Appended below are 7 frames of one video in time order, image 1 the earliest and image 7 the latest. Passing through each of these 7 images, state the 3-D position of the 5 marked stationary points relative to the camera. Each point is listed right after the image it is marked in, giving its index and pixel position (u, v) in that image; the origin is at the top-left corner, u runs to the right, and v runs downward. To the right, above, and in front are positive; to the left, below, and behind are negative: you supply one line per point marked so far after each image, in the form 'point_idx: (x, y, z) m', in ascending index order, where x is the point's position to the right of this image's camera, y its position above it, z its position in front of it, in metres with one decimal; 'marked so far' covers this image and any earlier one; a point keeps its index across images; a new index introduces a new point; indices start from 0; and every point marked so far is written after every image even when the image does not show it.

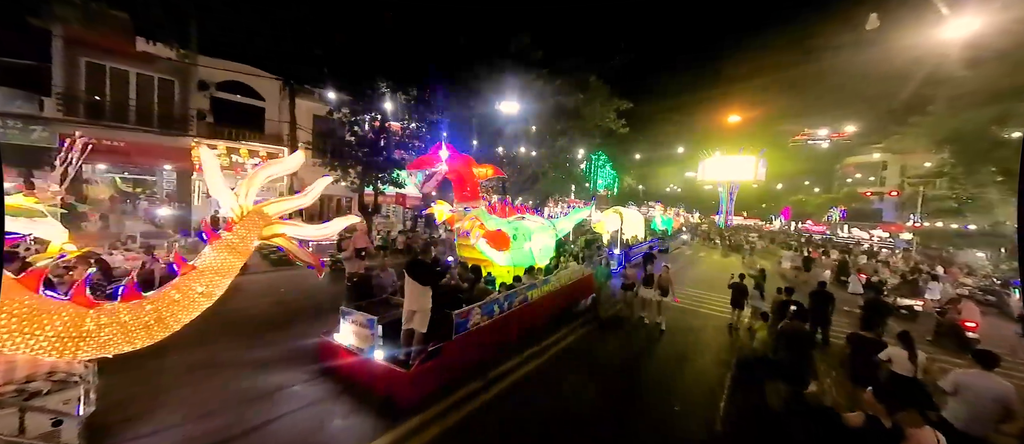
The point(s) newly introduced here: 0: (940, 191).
0: (+15.5, +1.1, +13.3) m
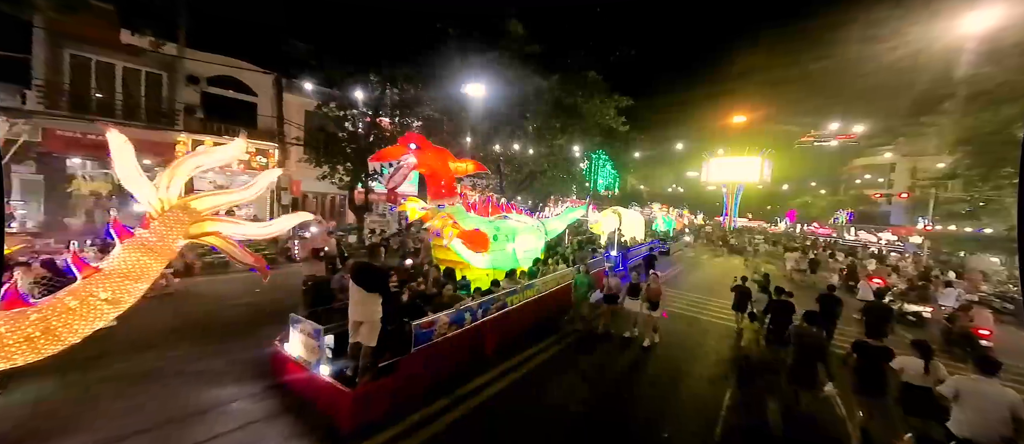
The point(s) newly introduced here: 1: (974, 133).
0: (+15.4, +1.0, +12.7) m
1: (+13.0, +2.5, +10.2) m
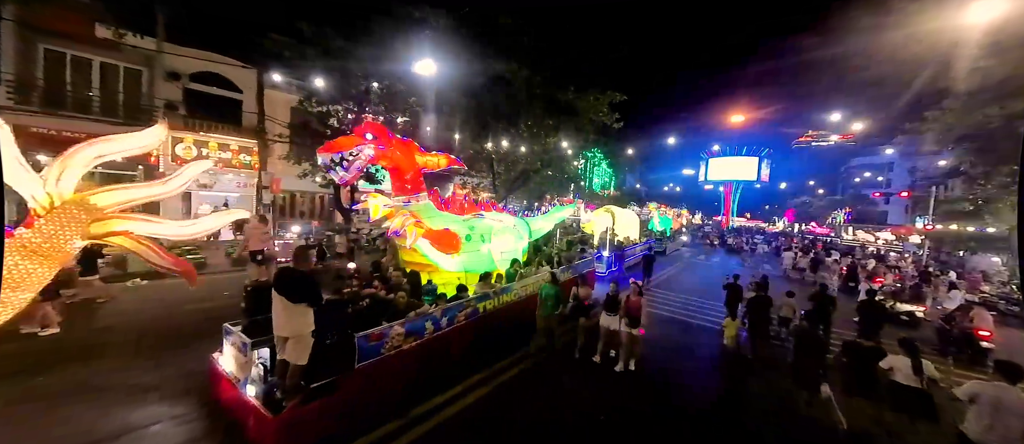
0: (+15.0, +1.0, +12.3) m
1: (+12.7, +2.5, +9.8) m
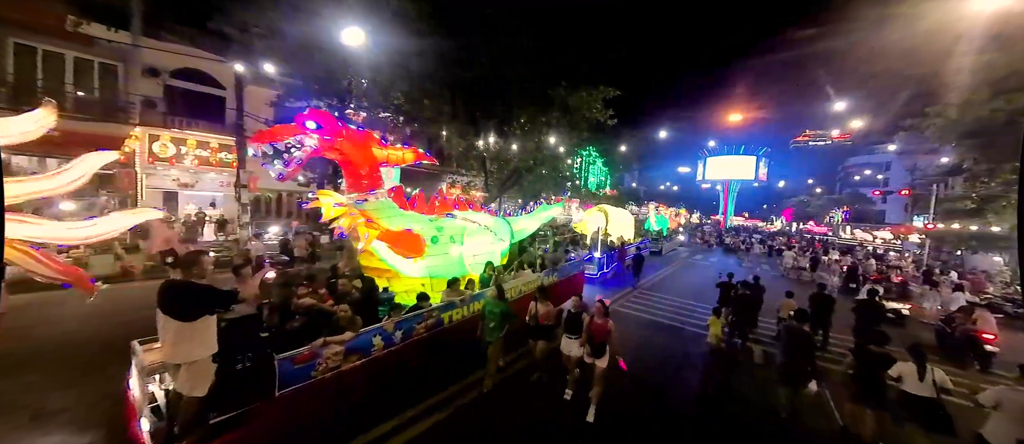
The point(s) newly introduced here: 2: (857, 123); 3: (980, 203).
0: (+14.7, +1.1, +12.0) m
1: (+12.3, +2.6, +9.4) m
2: (+15.0, +4.3, +15.7) m
3: (+13.7, +0.6, +10.6) m
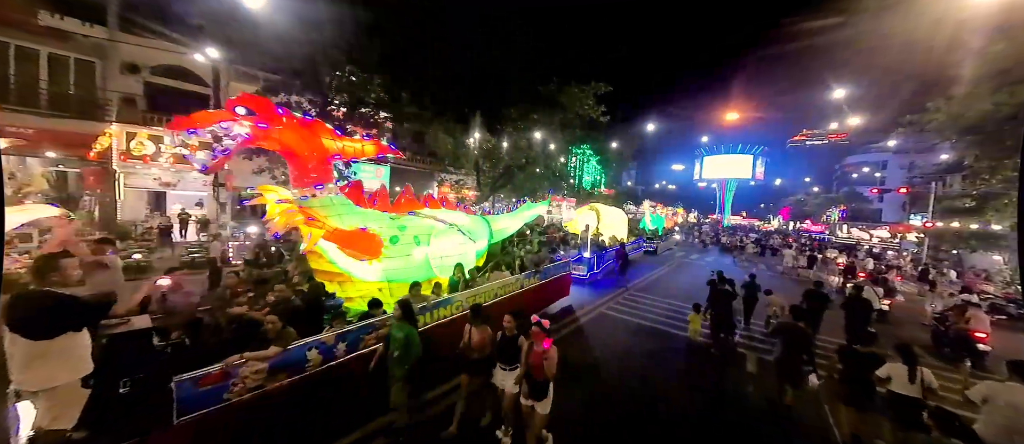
0: (+14.3, +1.1, +11.7) m
1: (+12.0, +2.6, +9.1) m
2: (+14.6, +4.4, +15.4) m
3: (+13.4, +0.6, +10.3) m
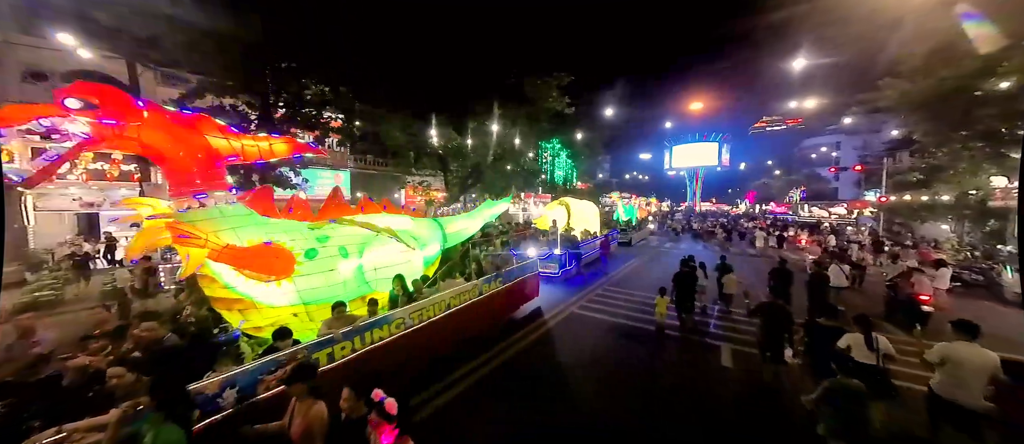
0: (+13.2, +2.0, +12.0) m
1: (+10.9, +3.3, +9.3) m
2: (+13.1, +5.3, +15.7) m
3: (+12.3, +1.5, +10.6) m
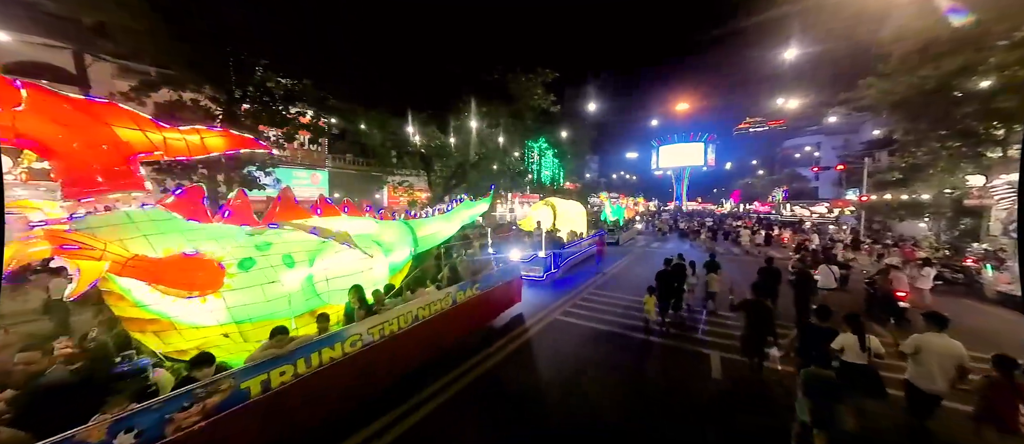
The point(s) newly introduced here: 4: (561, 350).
0: (+12.6, +2.0, +12.1) m
1: (+10.4, +3.4, +9.3) m
2: (+12.4, +5.3, +15.8) m
3: (+11.8, +1.5, +10.7) m
4: (+0.8, -2.0, +5.5) m
